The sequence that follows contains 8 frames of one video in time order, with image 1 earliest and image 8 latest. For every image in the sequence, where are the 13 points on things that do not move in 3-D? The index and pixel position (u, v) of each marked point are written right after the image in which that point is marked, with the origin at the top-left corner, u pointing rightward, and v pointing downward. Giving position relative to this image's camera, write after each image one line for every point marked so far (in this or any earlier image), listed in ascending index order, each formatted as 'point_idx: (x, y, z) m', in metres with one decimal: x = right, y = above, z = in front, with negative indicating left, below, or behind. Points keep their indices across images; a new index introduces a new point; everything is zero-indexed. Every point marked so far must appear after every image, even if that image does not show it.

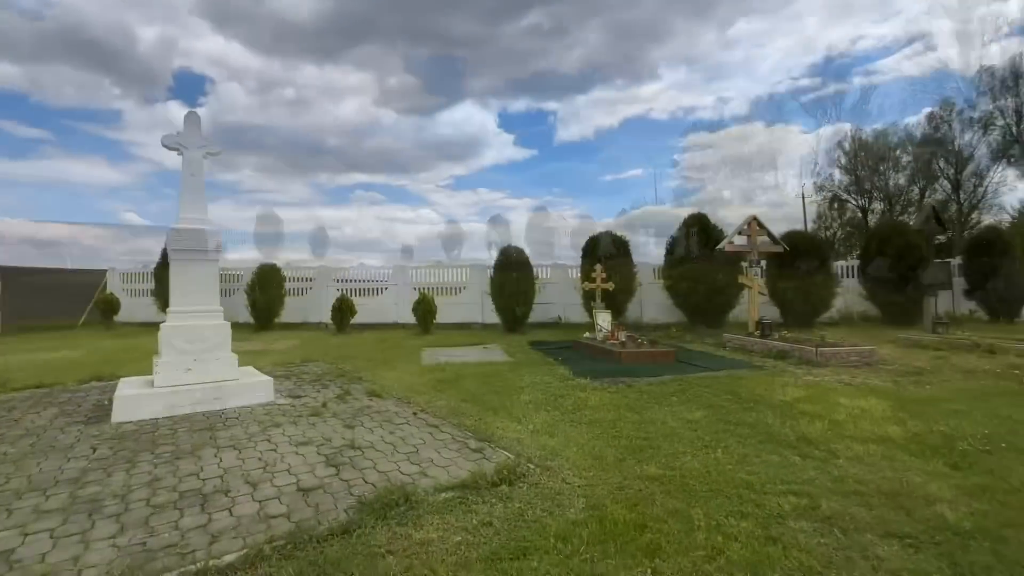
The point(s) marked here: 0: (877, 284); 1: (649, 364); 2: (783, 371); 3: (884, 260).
0: (+8.9, +0.1, +11.5) m
1: (+2.3, -1.3, +8.0) m
2: (+4.1, -1.3, +7.2) m
3: (+8.9, +0.7, +11.3) m
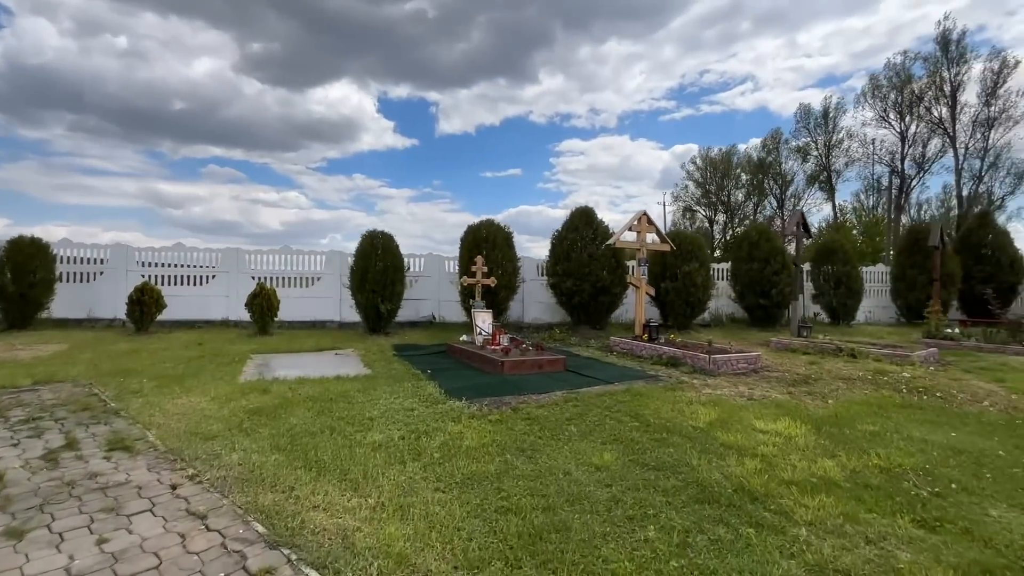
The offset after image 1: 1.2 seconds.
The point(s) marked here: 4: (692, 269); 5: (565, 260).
0: (+5.8, 0.0, +11.8) m
1: (+0.4, -1.3, +6.8) m
2: (+2.2, -1.3, +6.4) m
3: (+6.0, +0.6, +11.7) m
4: (+4.1, +0.4, +10.9) m
5: (+1.2, +0.7, +11.0) m
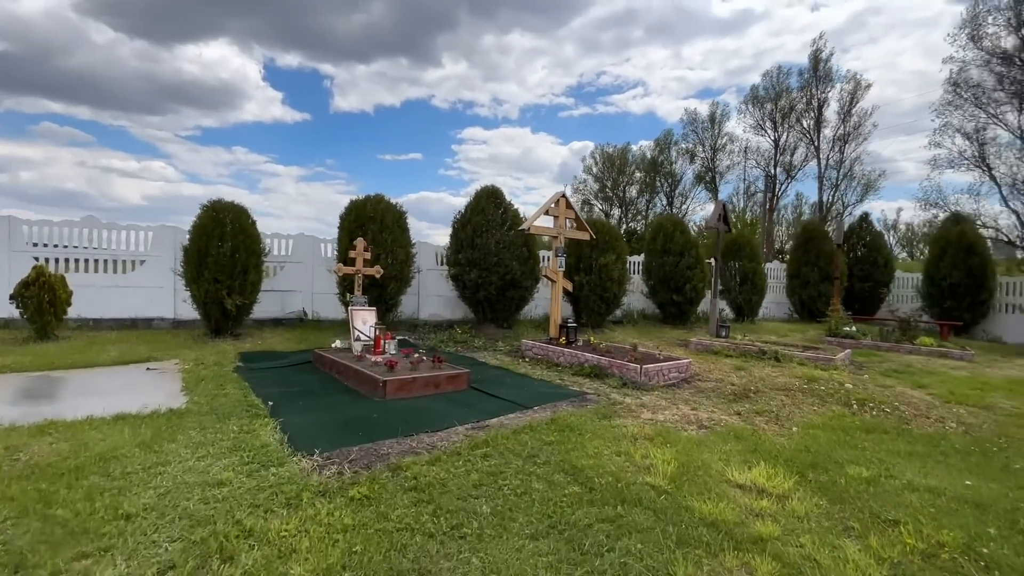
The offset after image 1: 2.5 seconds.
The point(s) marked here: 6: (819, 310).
0: (+3.5, +0.1, +11.1) m
1: (-0.9, -1.2, +5.1) m
2: (+1.1, -1.3, +5.1) m
3: (+3.6, +0.7, +11.0) m
4: (+2.0, +0.6, +9.9) m
5: (-0.8, +0.8, +9.3) m
6: (+8.3, -0.6, +12.9) m
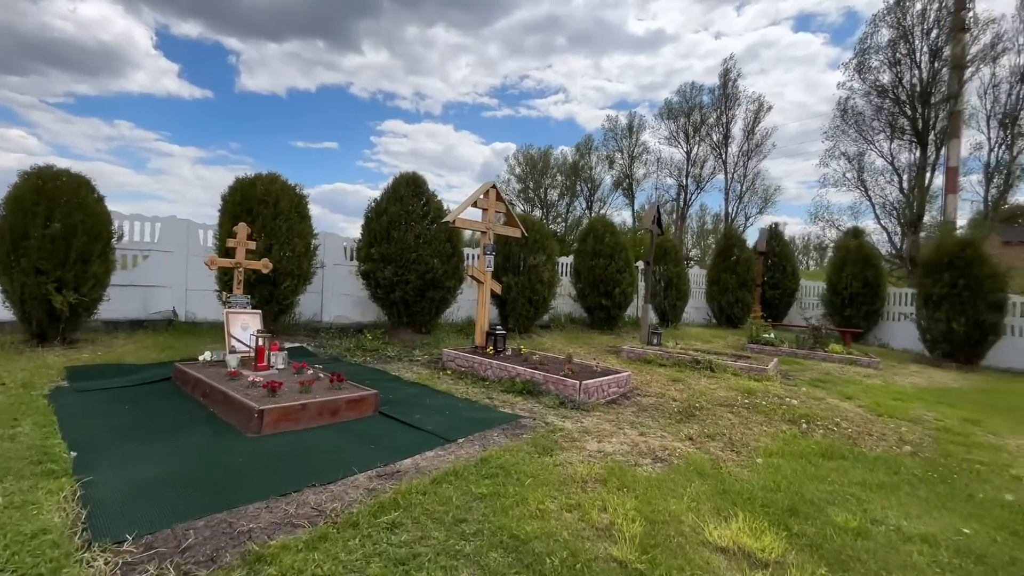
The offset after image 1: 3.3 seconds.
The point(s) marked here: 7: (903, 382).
0: (+1.7, +0.1, +10.6) m
1: (-1.6, -1.2, +4.0) m
2: (+0.3, -1.3, +4.3) m
3: (+1.9, +0.6, +10.5) m
4: (+0.5, +0.5, +9.2) m
5: (-2.2, +0.8, +8.1) m
6: (+6.2, -0.8, +13.2) m
7: (+6.5, -1.6, +7.9) m
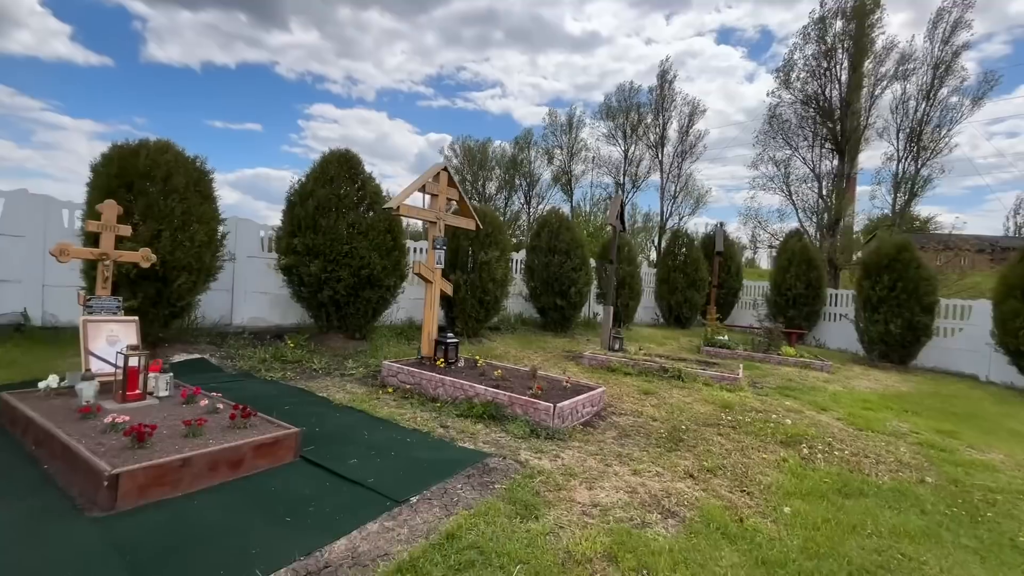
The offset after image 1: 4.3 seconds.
0: (+0.7, +0.1, +9.8) m
1: (-1.7, -1.2, +2.8) m
2: (+0.1, -1.4, +3.4) m
3: (+0.9, +0.6, +9.7) m
4: (-0.4, +0.5, +8.2) m
5: (-2.9, +0.8, +6.8) m
6: (+4.7, -0.8, +13.0) m
7: (+5.7, -1.6, +7.8) m
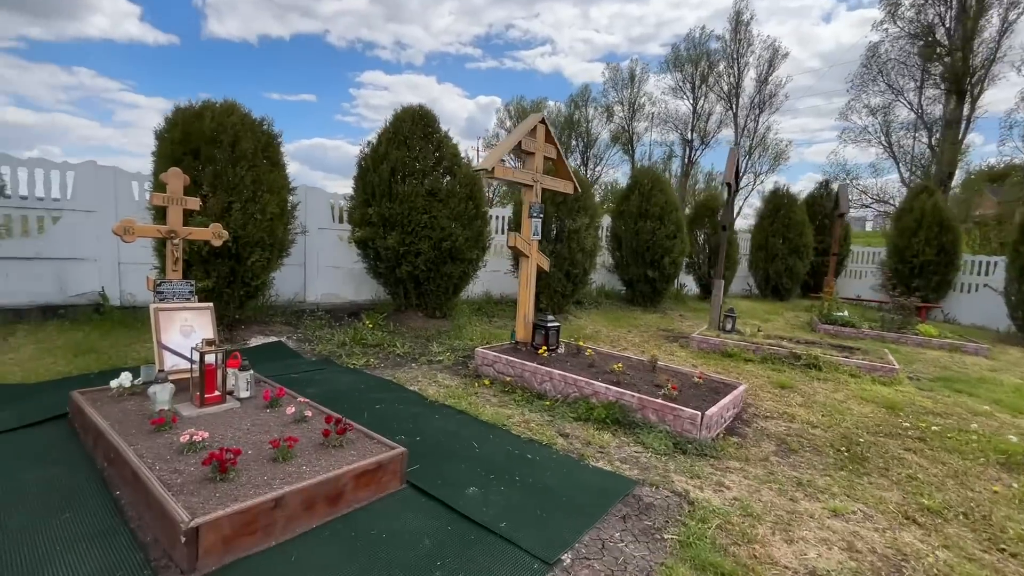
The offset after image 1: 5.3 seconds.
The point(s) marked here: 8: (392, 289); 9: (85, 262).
0: (+2.2, +0.6, +8.8) m
1: (-0.9, -1.2, +2.2) m
2: (+1.0, -1.3, +2.6) m
3: (+2.4, +1.2, +8.6) m
4: (+1.0, +1.0, +7.3) m
5: (-1.6, +1.2, +6.1) m
6: (+6.6, 0.0, +11.6) m
7: (+7.0, -1.2, +6.3) m
8: (-1.6, 0.0, +6.5) m
9: (-5.1, +0.3, +5.6) m
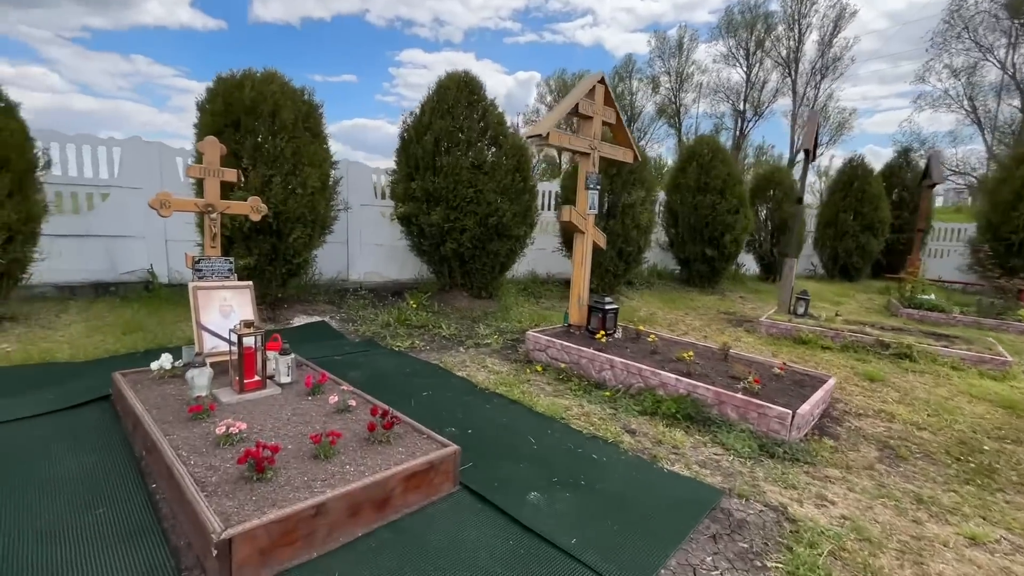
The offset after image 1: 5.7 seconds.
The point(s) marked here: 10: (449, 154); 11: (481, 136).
0: (+3.0, +1.0, +8.2) m
1: (-0.6, -1.1, +1.9) m
2: (+1.3, -1.2, +2.1) m
3: (+3.2, +1.5, +8.0) m
4: (+1.7, +1.3, +6.7) m
5: (-1.0, +1.4, +5.8) m
6: (+7.6, +0.5, +10.6) m
7: (+7.6, -1.0, +5.4) m
8: (-1.0, +0.3, +6.2) m
9: (-4.5, +0.6, +5.6) m
10: (-0.8, +1.6, +5.7) m
11: (-0.4, +1.9, +5.9) m
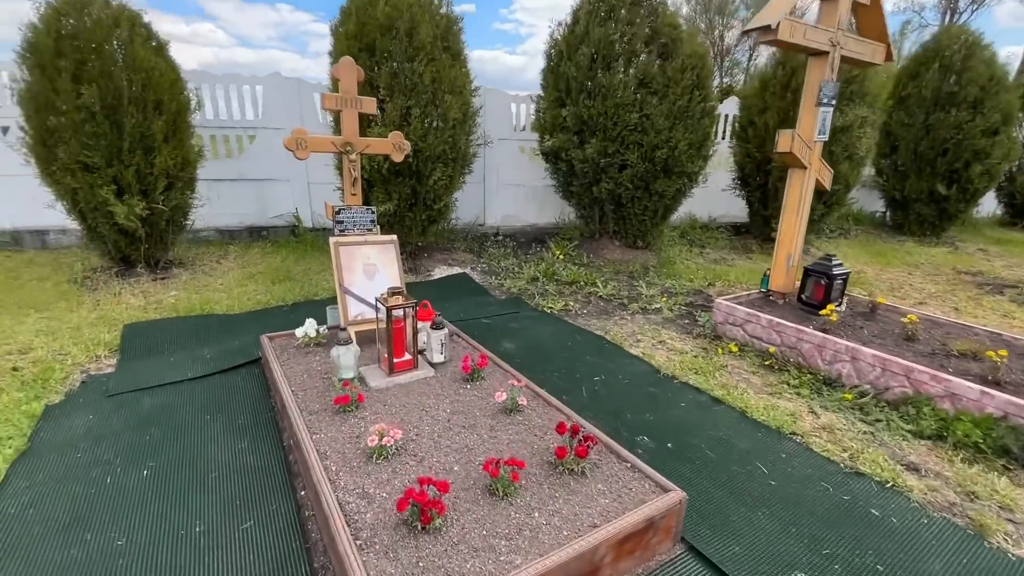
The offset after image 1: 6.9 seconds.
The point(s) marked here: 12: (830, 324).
0: (+5.2, +1.7, +6.2) m
1: (+0.2, -1.1, +1.3) m
2: (+2.1, -1.2, +1.0) m
3: (+5.4, +2.2, +5.9) m
4: (+3.6, +1.8, +5.1) m
5: (+0.7, +2.0, +4.7) m
6: (+10.2, +1.3, +7.5) m
7: (+9.0, -0.8, +2.7) m
8: (+0.8, +0.9, +5.3) m
9: (-2.7, +1.2, +5.5) m
10: (+0.9, +2.1, +4.6) m
11: (+1.4, +2.4, +4.6) m
12: (+2.2, -0.2, +3.3) m
